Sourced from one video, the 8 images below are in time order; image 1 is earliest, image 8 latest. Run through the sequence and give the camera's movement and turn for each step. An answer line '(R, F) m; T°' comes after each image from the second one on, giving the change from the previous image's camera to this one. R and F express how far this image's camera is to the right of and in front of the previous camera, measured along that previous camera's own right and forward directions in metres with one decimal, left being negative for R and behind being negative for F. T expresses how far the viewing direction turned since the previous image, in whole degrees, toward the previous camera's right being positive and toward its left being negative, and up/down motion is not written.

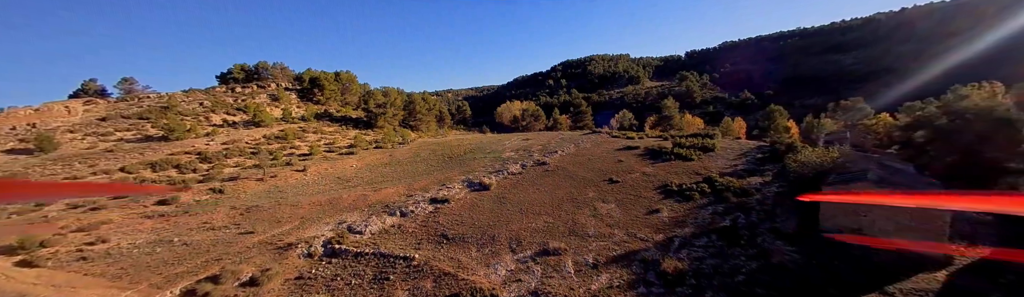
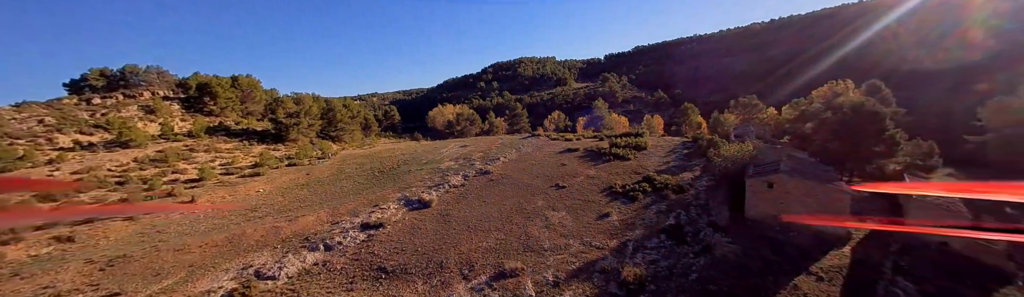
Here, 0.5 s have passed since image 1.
(-0.4, +1.4) m; +12°
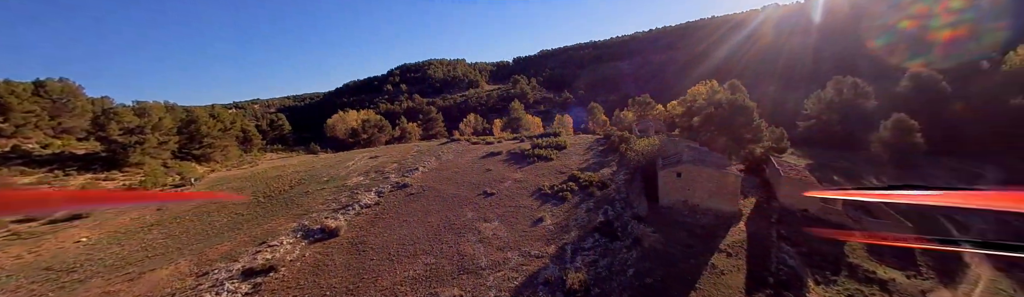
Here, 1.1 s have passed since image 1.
(-0.4, +1.4) m; +16°
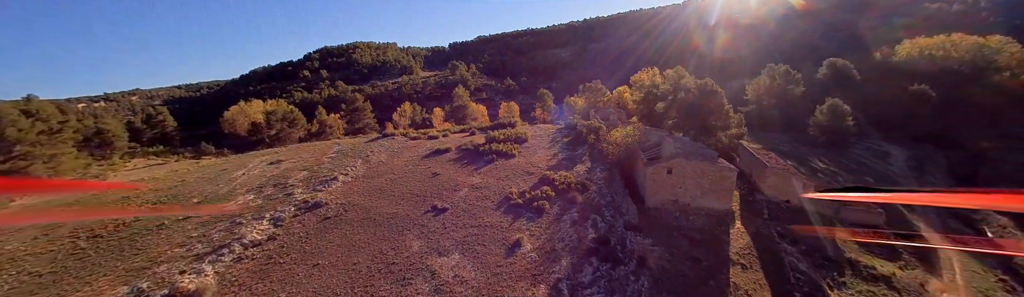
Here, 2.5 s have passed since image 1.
(-0.8, +4.6) m; +11°
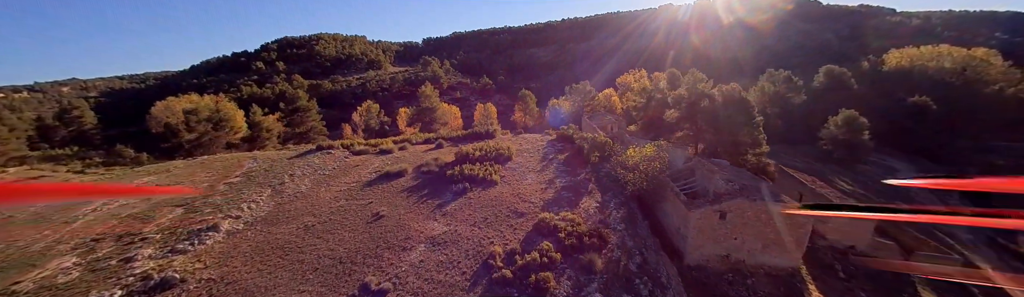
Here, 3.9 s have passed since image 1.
(-0.3, +5.4) m; +5°
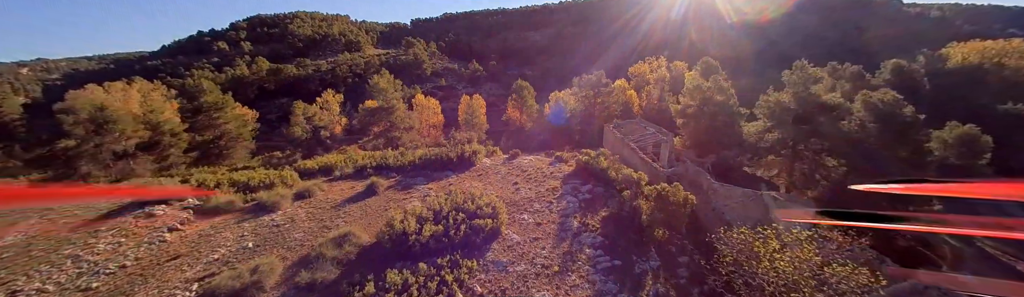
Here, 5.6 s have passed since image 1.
(+0.1, +8.1) m; +1°
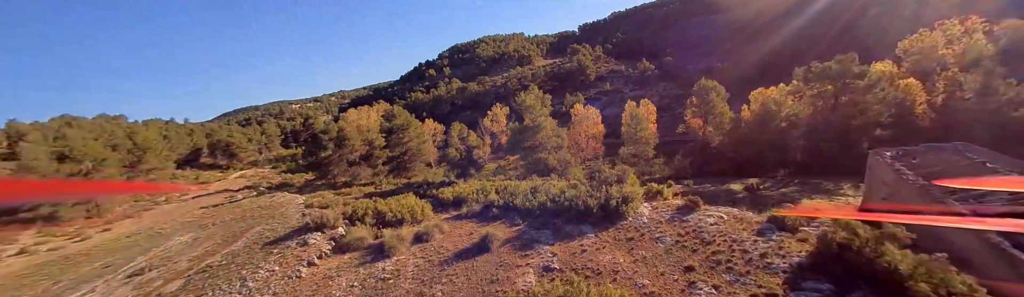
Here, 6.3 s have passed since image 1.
(0.0, +3.3) m; -29°
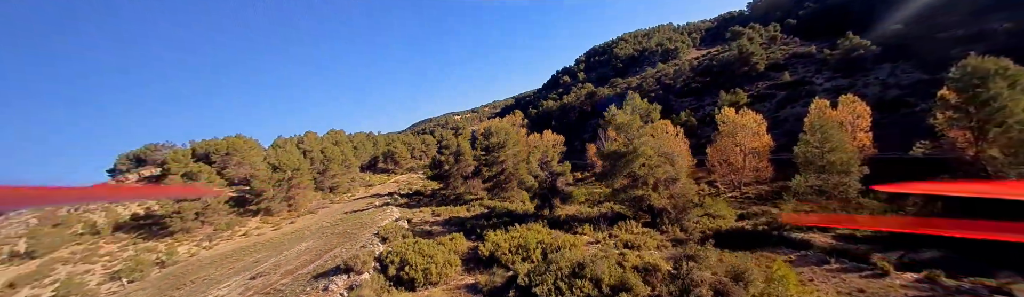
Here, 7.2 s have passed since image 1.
(+2.2, +3.3) m; -25°
